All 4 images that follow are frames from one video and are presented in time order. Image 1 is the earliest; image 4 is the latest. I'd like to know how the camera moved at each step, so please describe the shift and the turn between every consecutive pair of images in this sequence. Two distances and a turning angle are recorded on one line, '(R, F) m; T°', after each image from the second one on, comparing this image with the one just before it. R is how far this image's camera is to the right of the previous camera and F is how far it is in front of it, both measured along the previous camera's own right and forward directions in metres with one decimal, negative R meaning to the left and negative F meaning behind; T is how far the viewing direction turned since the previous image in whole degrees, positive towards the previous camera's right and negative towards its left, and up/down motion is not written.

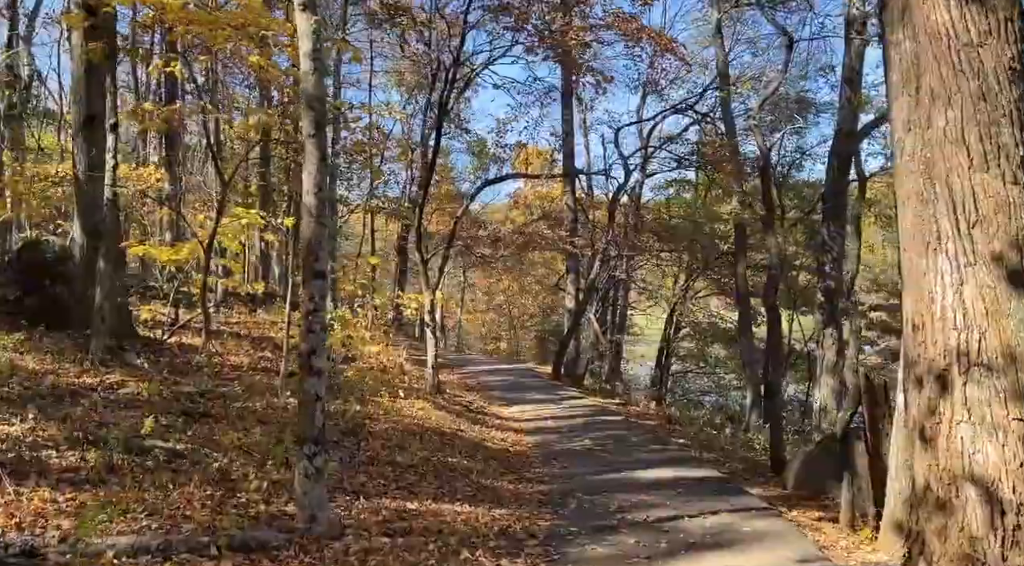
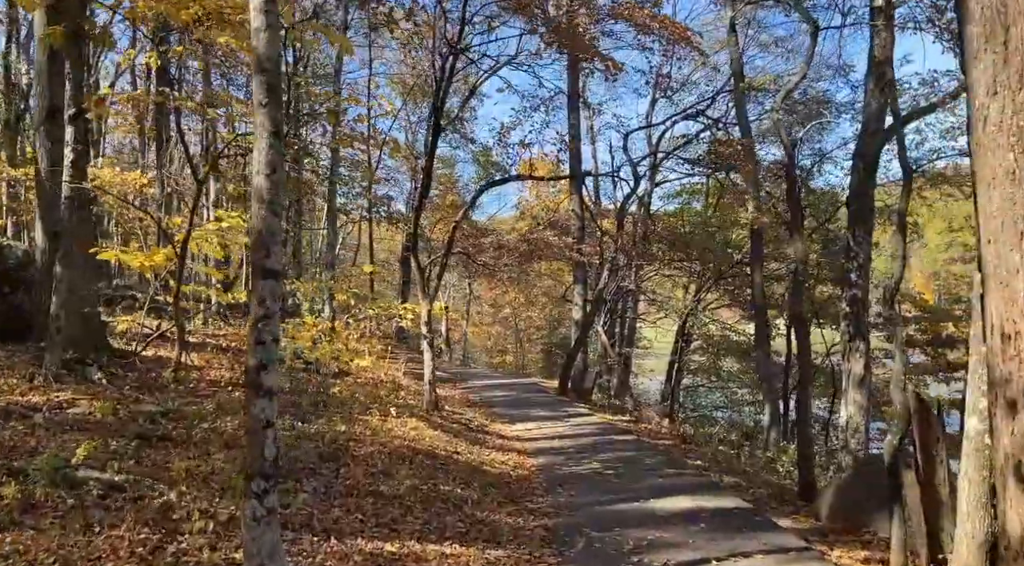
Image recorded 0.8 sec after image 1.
(+0.1, +0.8) m; -1°
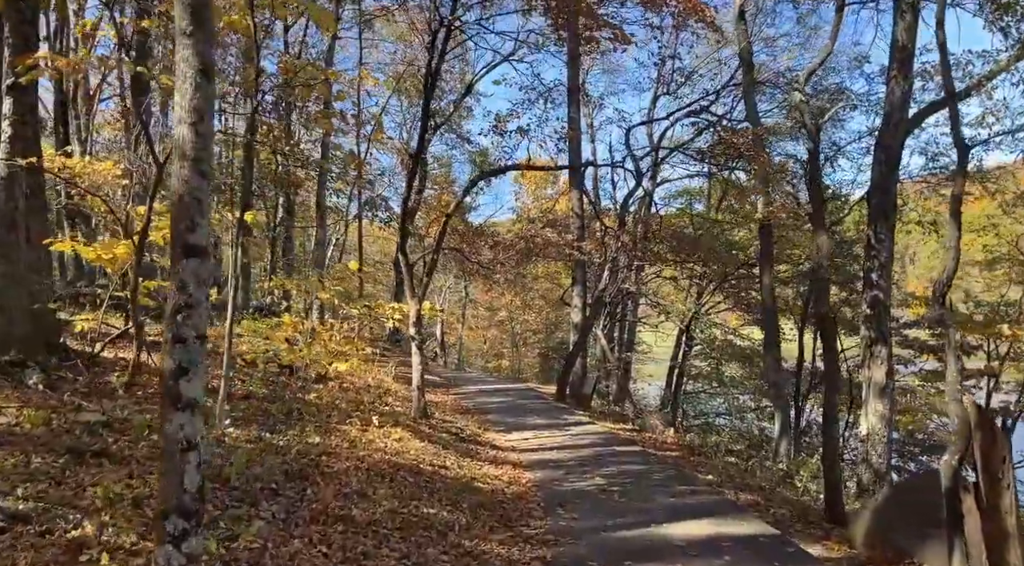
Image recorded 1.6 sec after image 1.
(0.0, +0.8) m; 0°
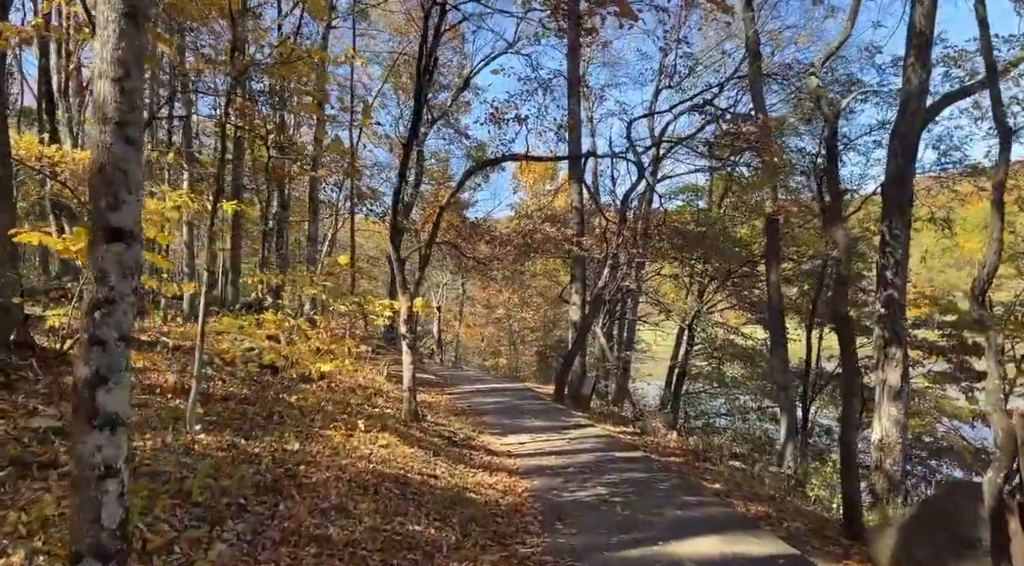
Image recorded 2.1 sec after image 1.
(0.0, +0.5) m; 0°
